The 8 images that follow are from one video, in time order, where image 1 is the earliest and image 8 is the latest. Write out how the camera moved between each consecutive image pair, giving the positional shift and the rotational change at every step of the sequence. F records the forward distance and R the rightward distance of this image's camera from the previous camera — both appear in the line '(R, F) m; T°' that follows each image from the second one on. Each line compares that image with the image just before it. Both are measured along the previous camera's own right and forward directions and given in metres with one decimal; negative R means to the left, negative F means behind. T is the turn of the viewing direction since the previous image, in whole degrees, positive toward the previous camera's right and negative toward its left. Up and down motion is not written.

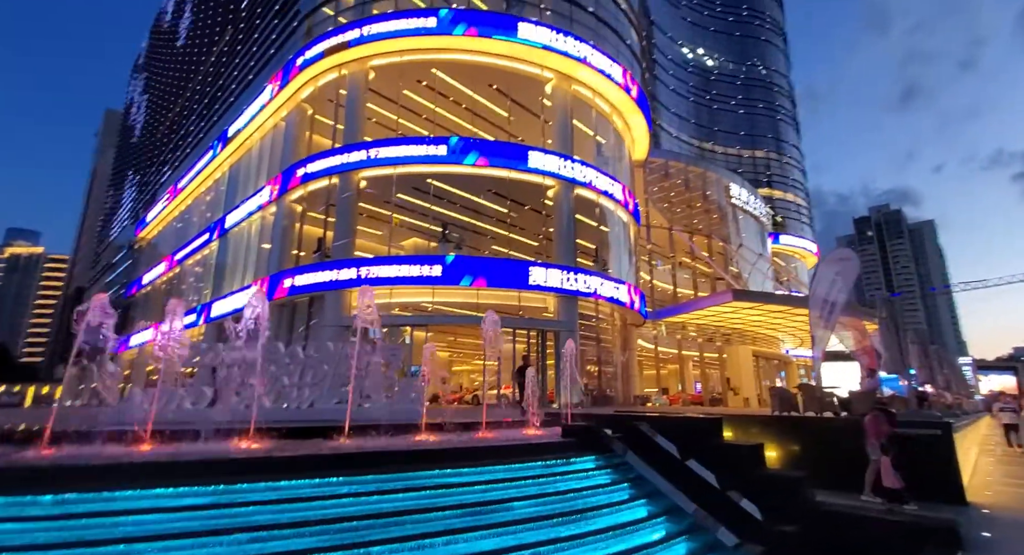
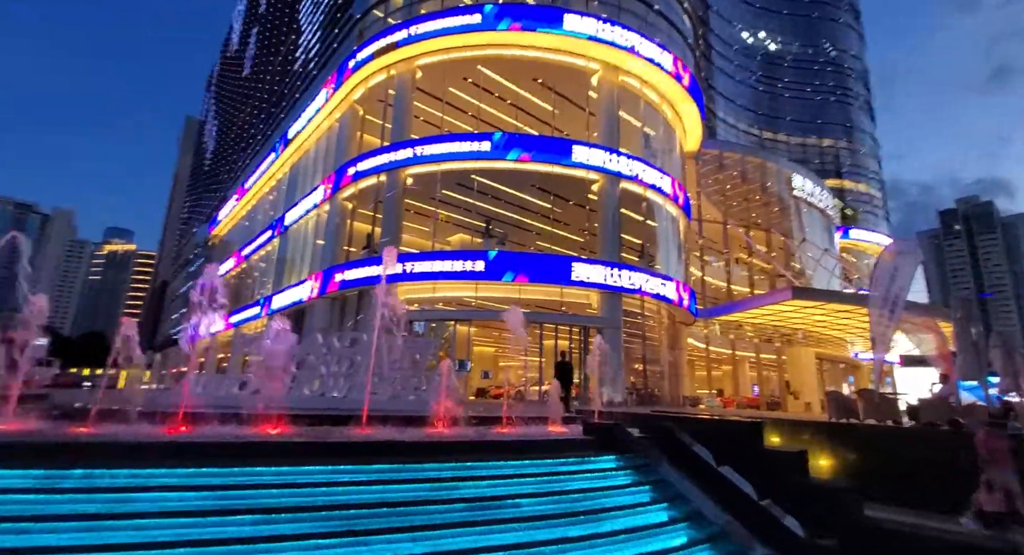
(+0.5, +0.1) m; -6°
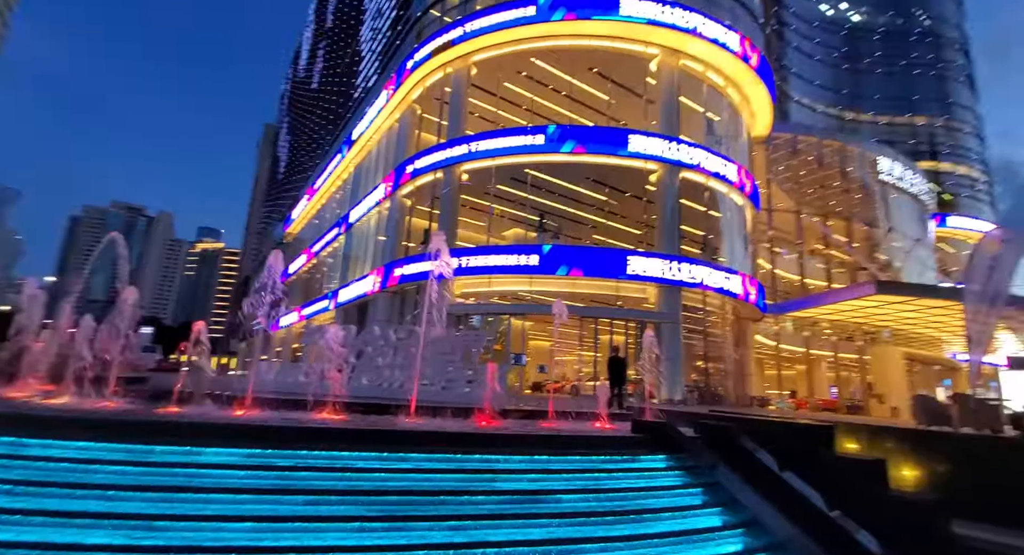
(+0.3, +0.1) m; -7°
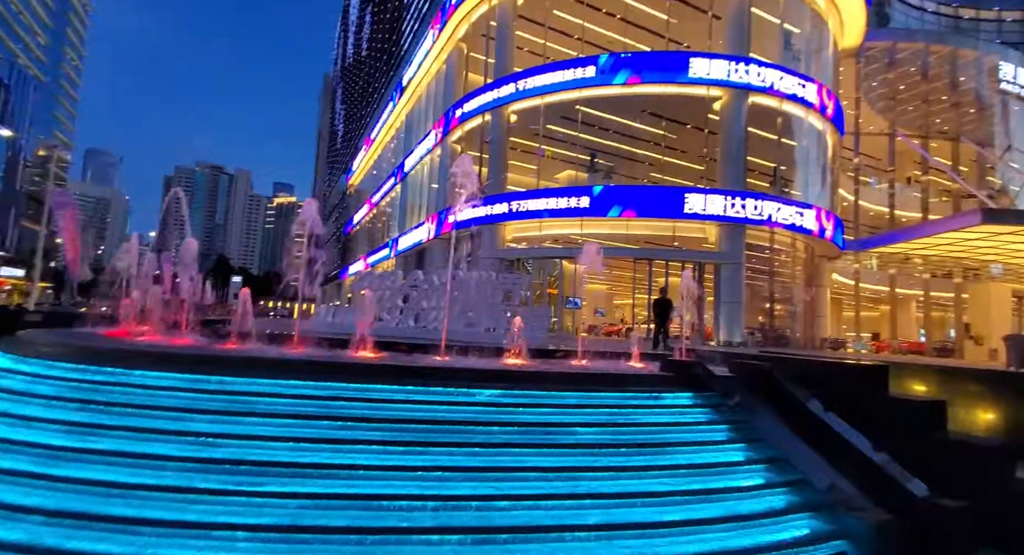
(+0.5, +0.2) m; -7°
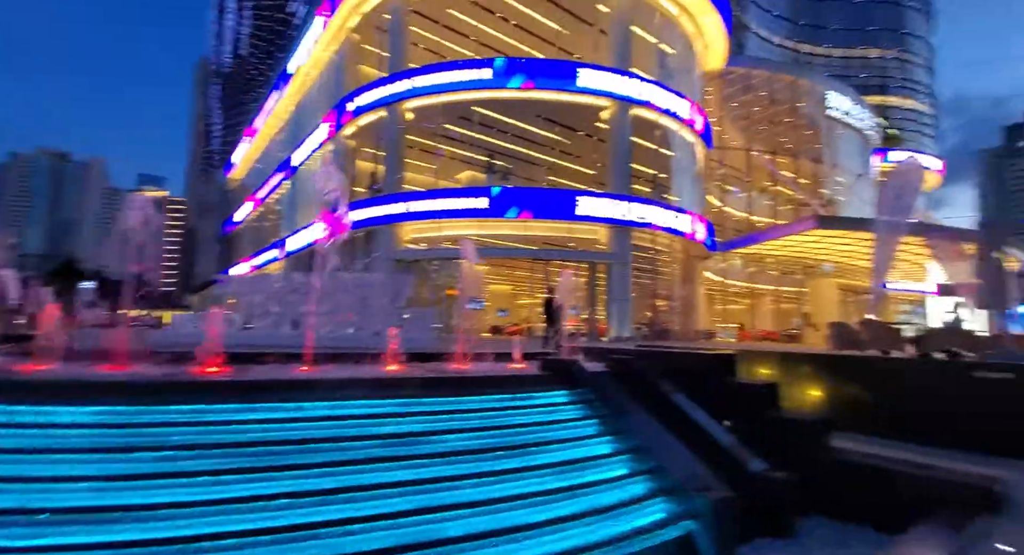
(0.0, -0.1) m; +11°
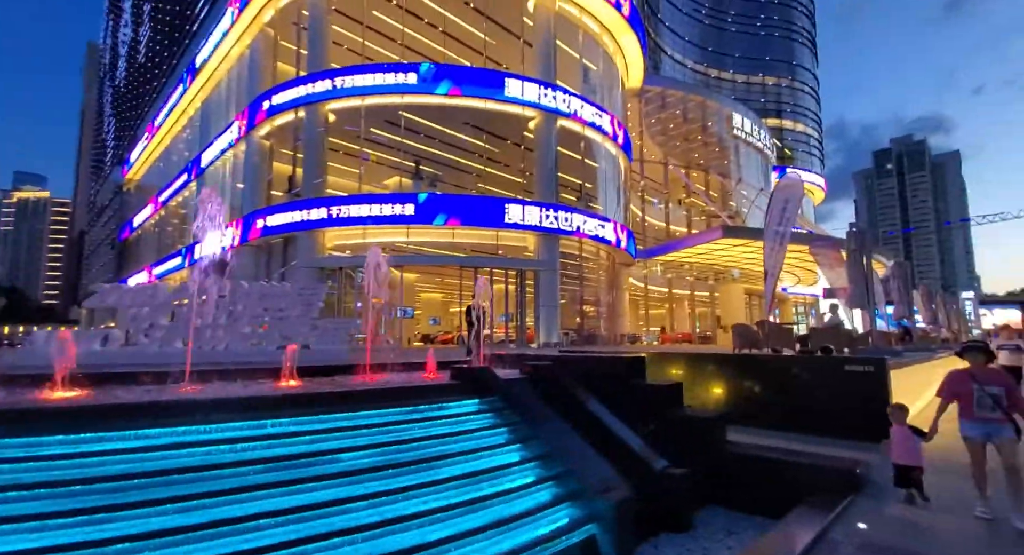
(0.0, +0.1) m; +8°
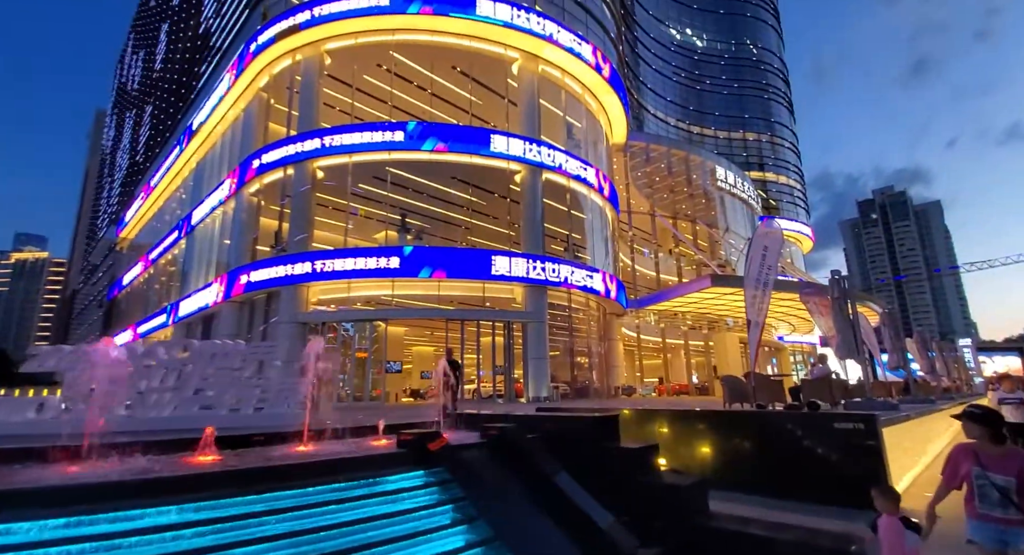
(+0.3, +0.3) m; +1°
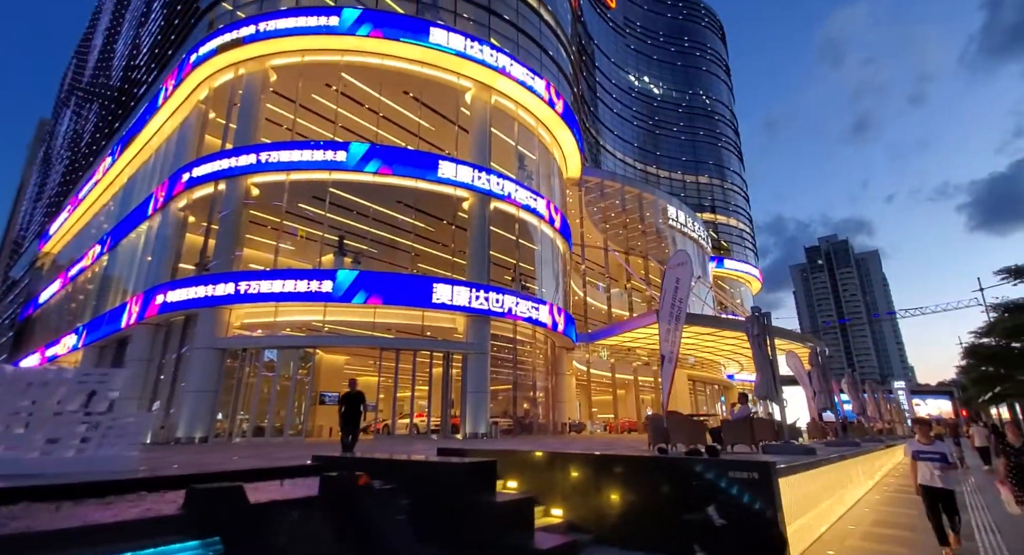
(+0.8, +0.6) m; +4°
